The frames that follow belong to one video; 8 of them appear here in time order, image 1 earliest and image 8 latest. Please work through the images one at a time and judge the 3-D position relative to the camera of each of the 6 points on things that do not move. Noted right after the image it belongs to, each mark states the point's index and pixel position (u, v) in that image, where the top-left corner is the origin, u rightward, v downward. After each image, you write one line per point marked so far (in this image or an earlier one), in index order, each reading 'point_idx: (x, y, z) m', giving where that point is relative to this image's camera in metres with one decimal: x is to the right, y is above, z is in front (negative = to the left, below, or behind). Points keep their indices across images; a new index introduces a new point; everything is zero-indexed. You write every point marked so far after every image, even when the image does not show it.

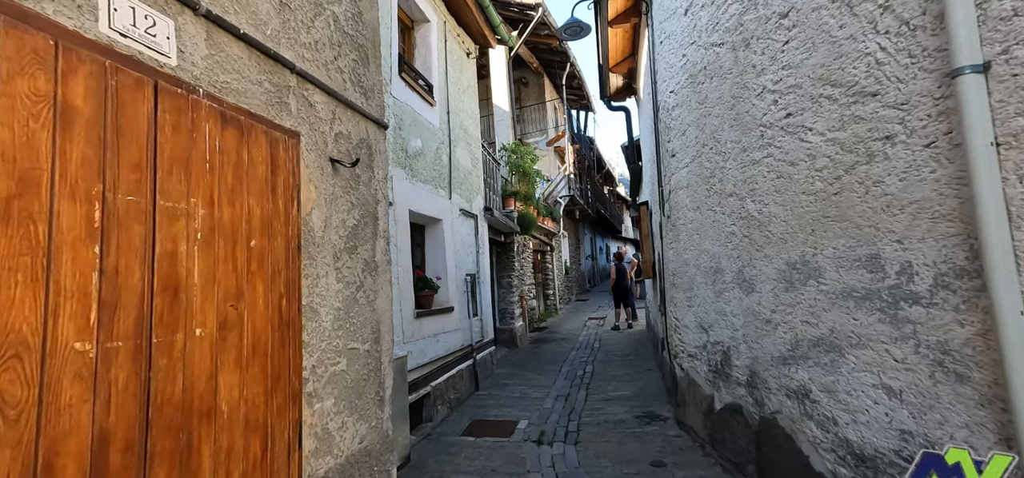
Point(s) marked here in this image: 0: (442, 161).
0: (-0.9, +1.0, +6.0) m
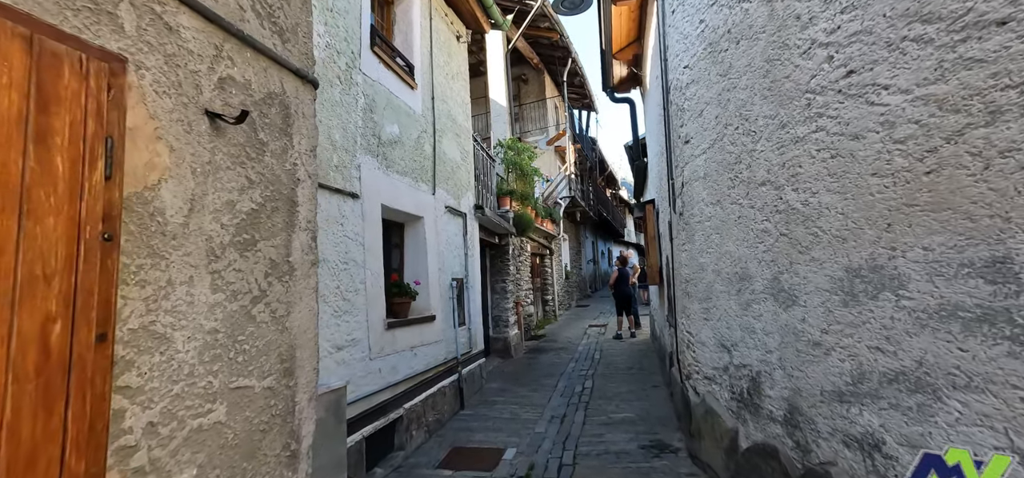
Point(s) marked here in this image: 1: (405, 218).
0: (-1.0, +1.0, +5.4) m
1: (-1.2, +0.2, +5.1) m
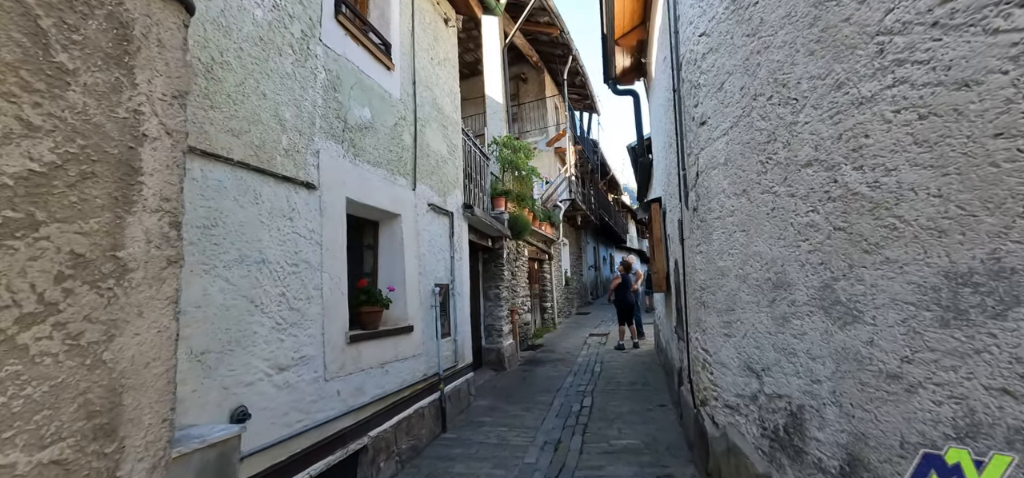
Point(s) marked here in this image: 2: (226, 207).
0: (-1.2, +1.0, +4.8) m
1: (-1.3, +0.2, +4.5) m
2: (-1.6, +0.2, +2.6) m
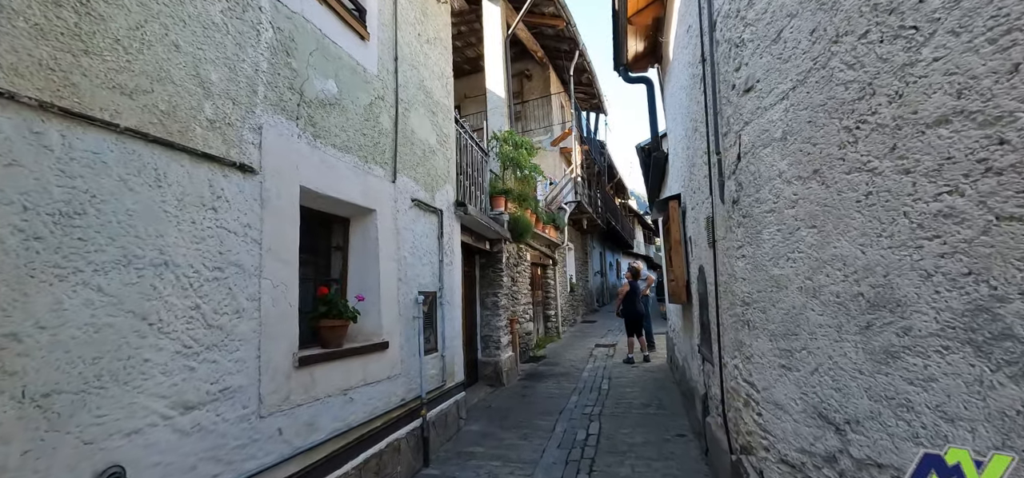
0: (-1.2, +1.0, +4.1) m
1: (-1.4, +0.2, +3.8) m
2: (-1.7, +0.2, +1.9) m
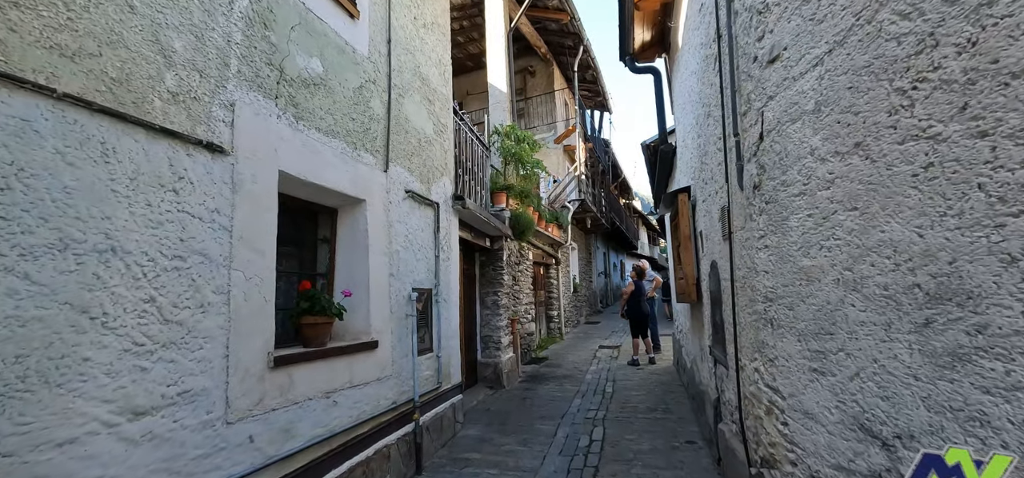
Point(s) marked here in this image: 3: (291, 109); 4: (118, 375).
0: (-1.2, +1.1, +3.8) m
1: (-1.4, +0.3, +3.6) m
2: (-1.7, +0.3, +1.6) m
3: (-1.4, +0.9, +3.0) m
4: (-1.6, -0.5, +1.8) m
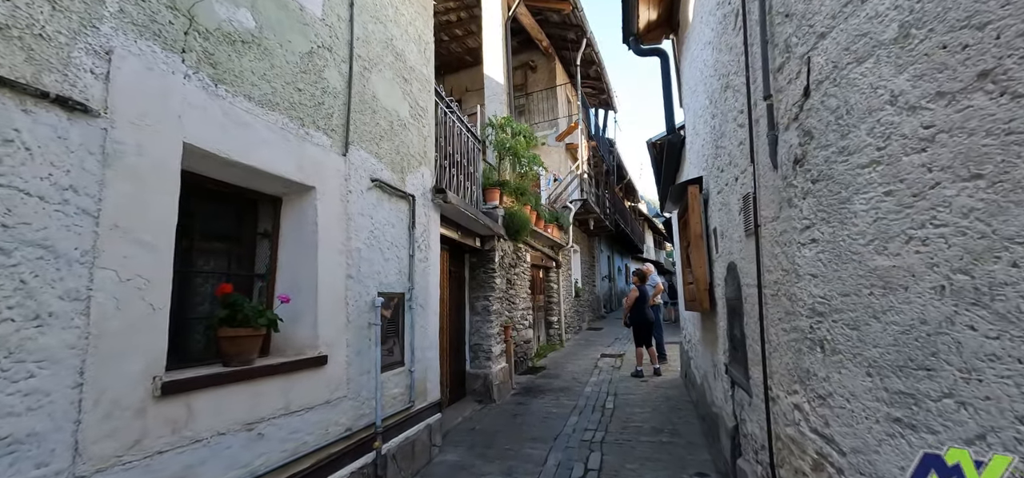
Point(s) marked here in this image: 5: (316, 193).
0: (-1.3, +1.1, +3.3) m
1: (-1.6, +0.3, +3.0) m
2: (-1.9, +0.3, +1.0) m
3: (-1.6, +0.9, +2.4) m
4: (-1.8, -0.5, +1.2) m
5: (-1.4, +0.3, +3.2) m
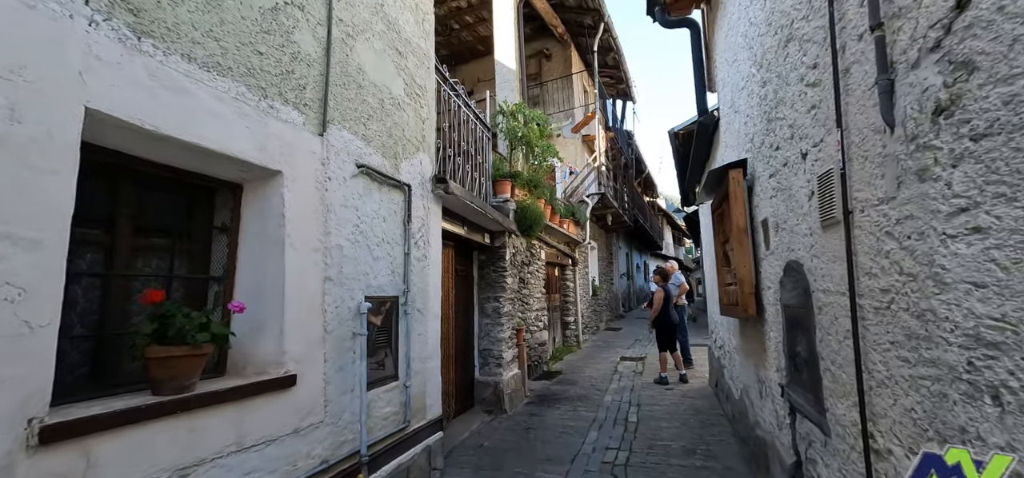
0: (-1.3, +1.2, +2.7) m
1: (-1.5, +0.4, +2.5) m
2: (-1.9, +0.3, +0.5) m
3: (-1.6, +0.9, +1.9) m
4: (-1.8, -0.5, +0.7) m
5: (-1.3, +0.3, +2.6) m
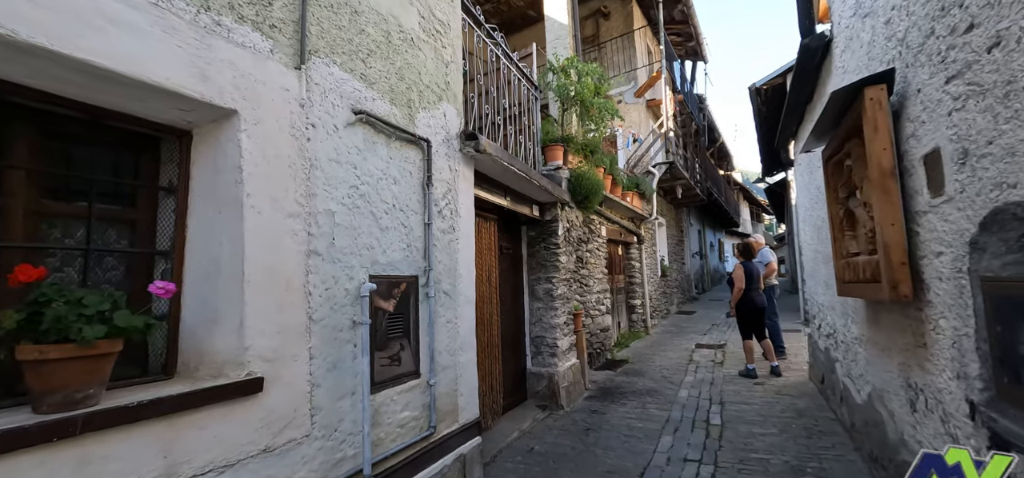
0: (-1.2, +1.3, +2.1) m
1: (-1.4, +0.5, +1.9) m
2: (-2.1, +0.4, 0.0) m
3: (-1.6, +1.1, +1.3) m
4: (-1.9, -0.4, +0.2) m
5: (-1.2, +0.5, +2.0) m
